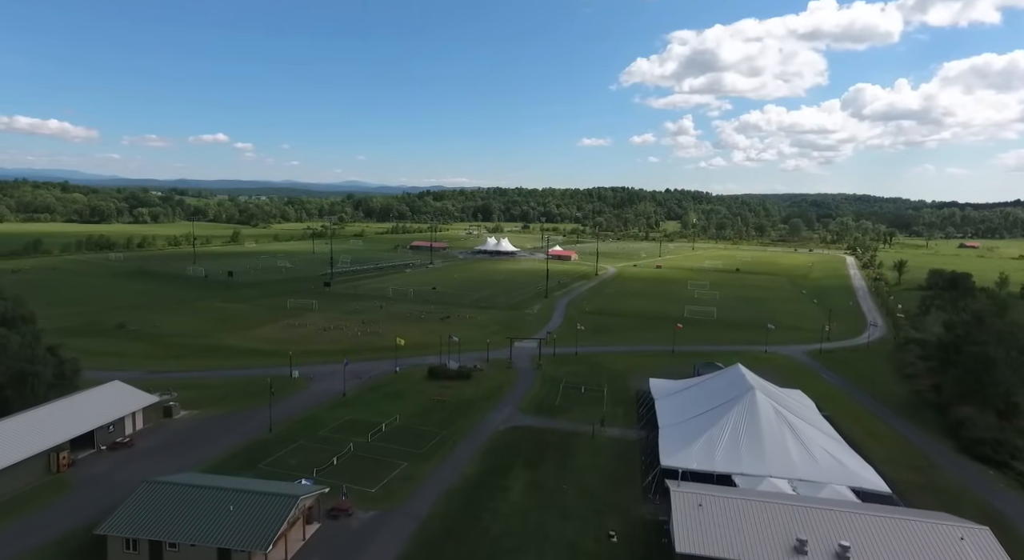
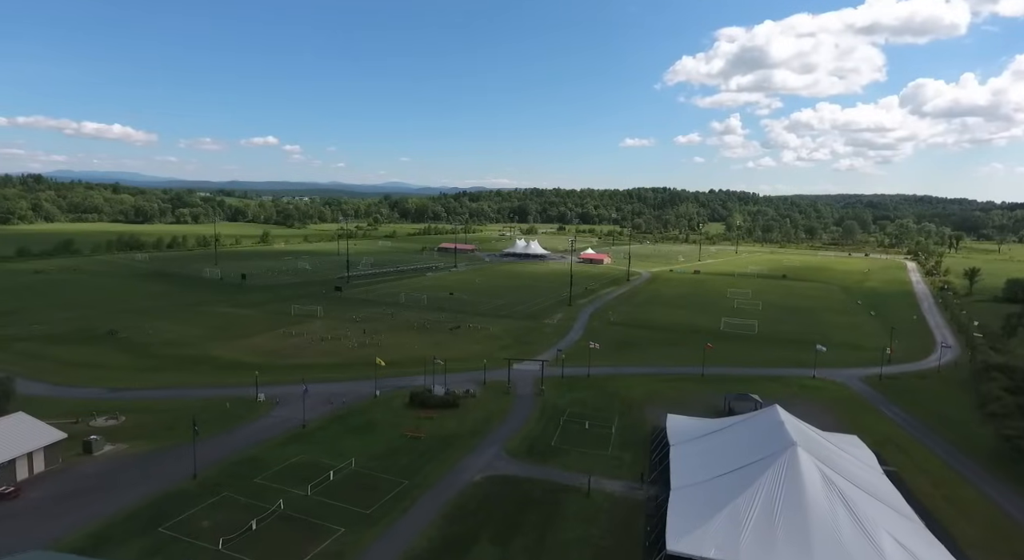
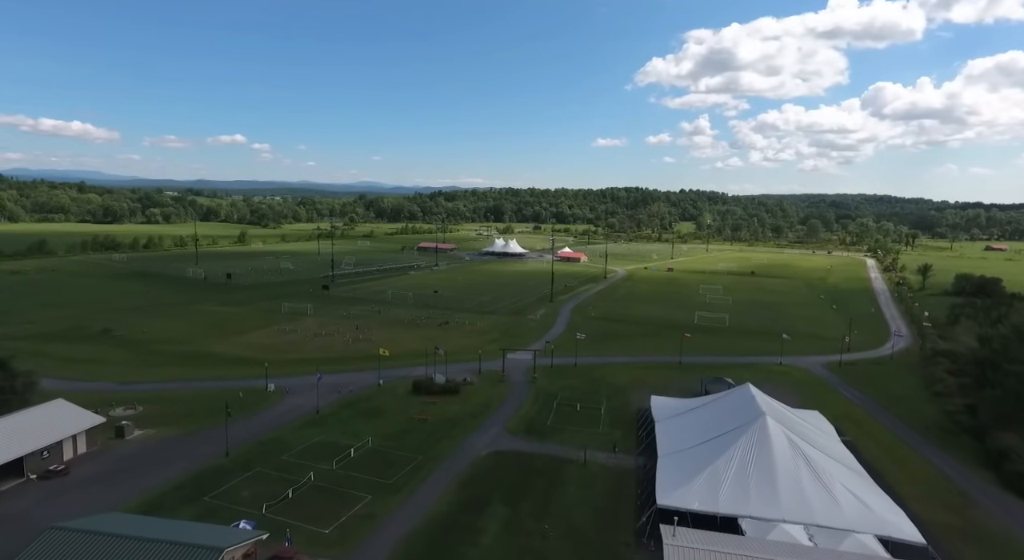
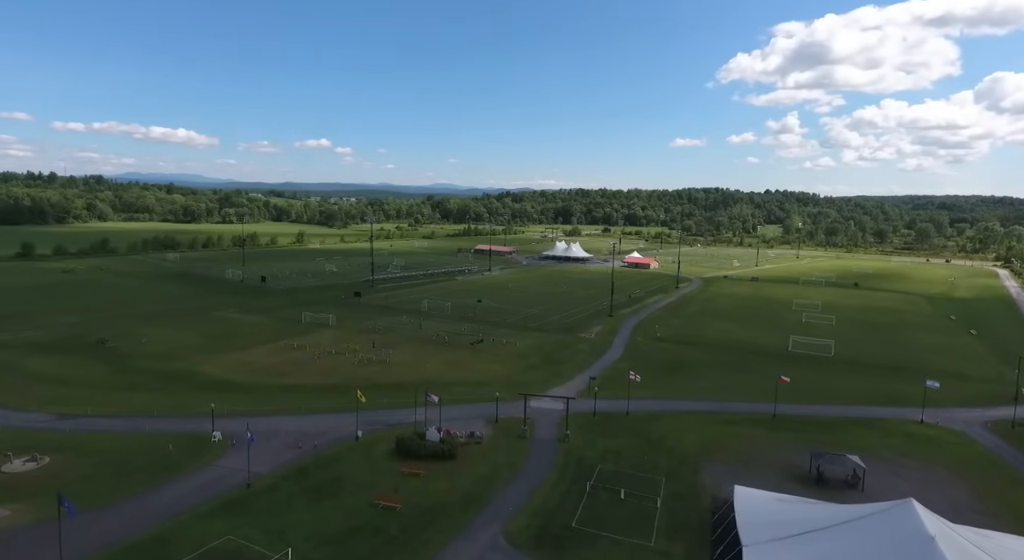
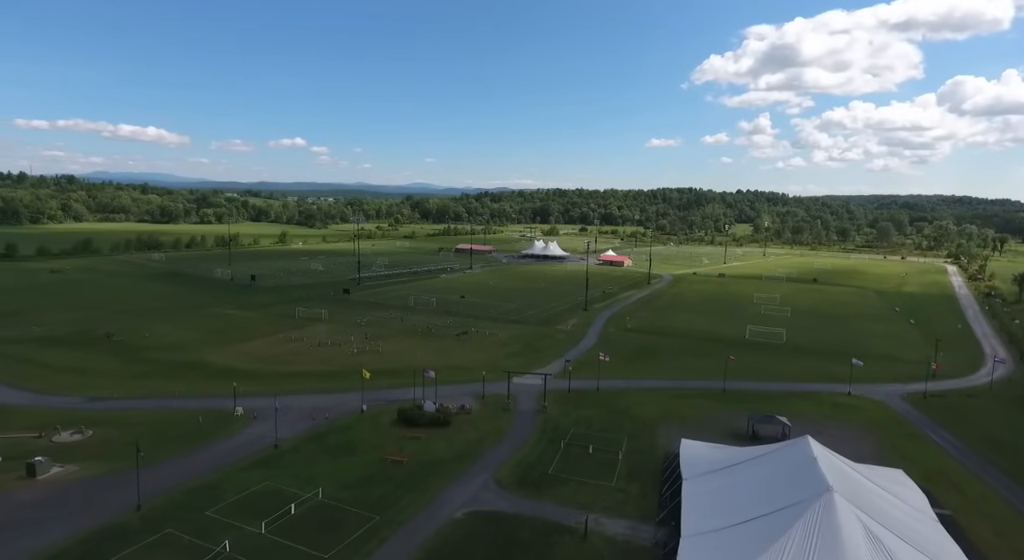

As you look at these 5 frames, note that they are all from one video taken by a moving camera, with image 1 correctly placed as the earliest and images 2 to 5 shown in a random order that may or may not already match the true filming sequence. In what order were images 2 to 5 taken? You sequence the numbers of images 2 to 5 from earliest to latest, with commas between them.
3, 2, 5, 4
